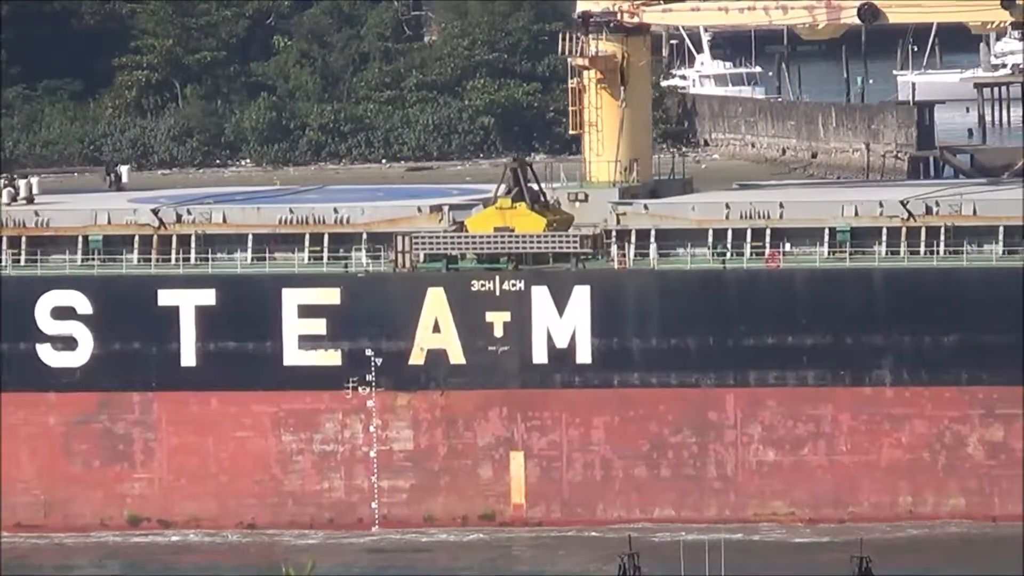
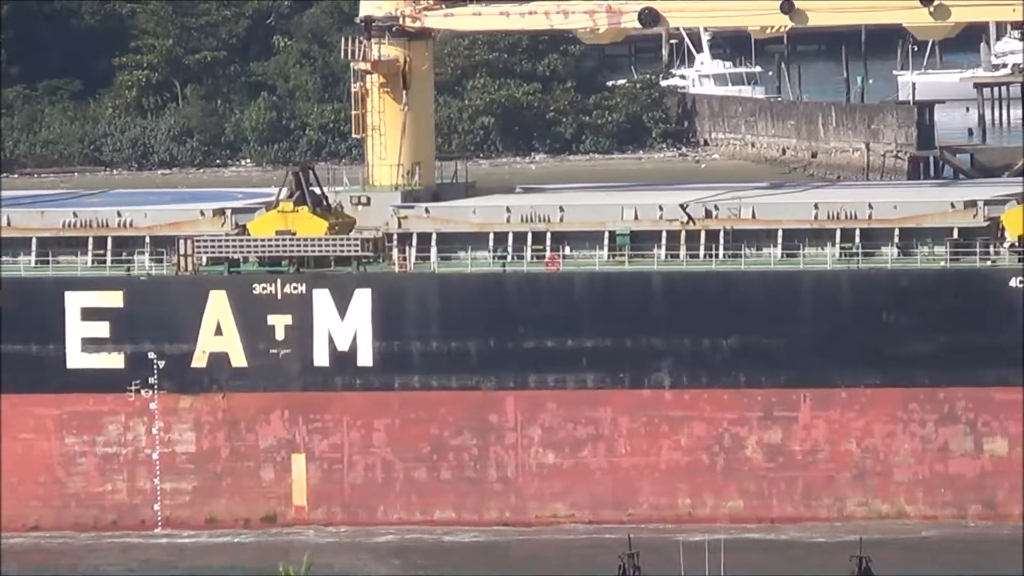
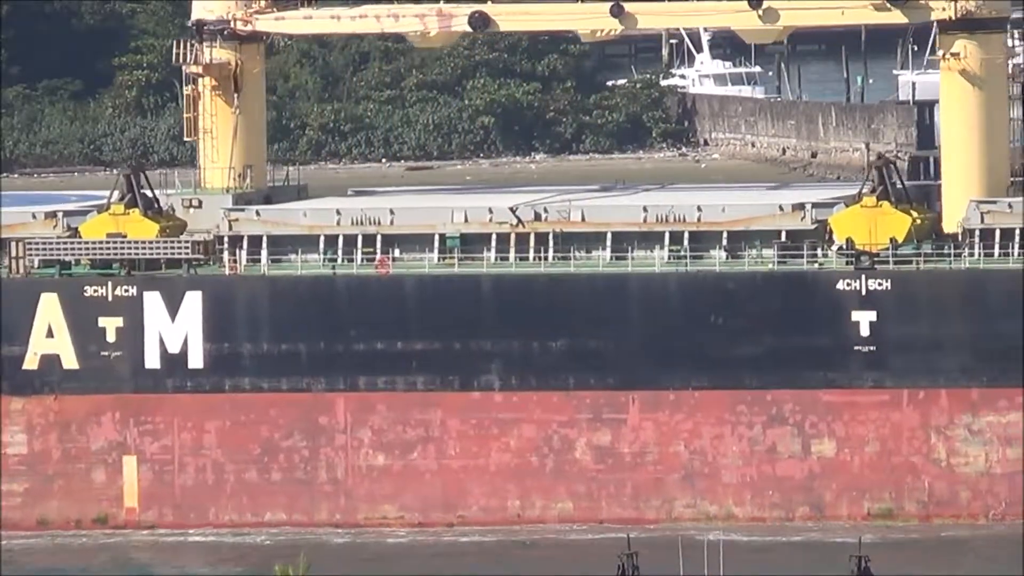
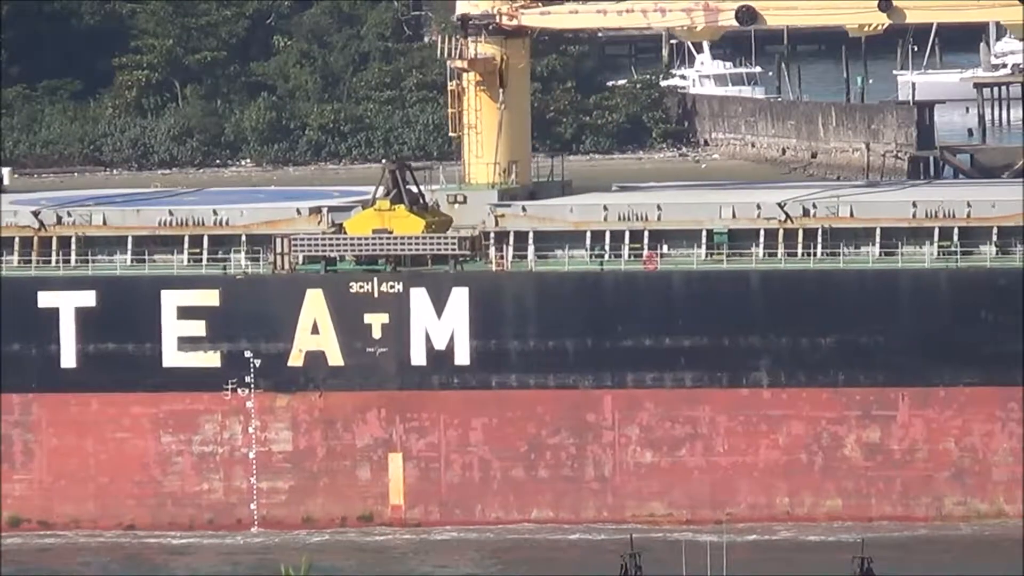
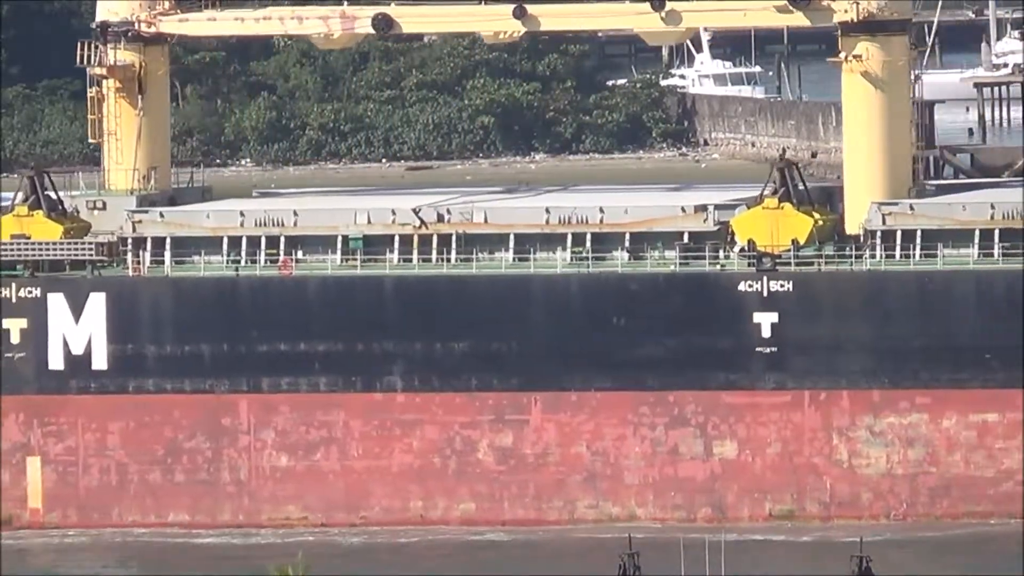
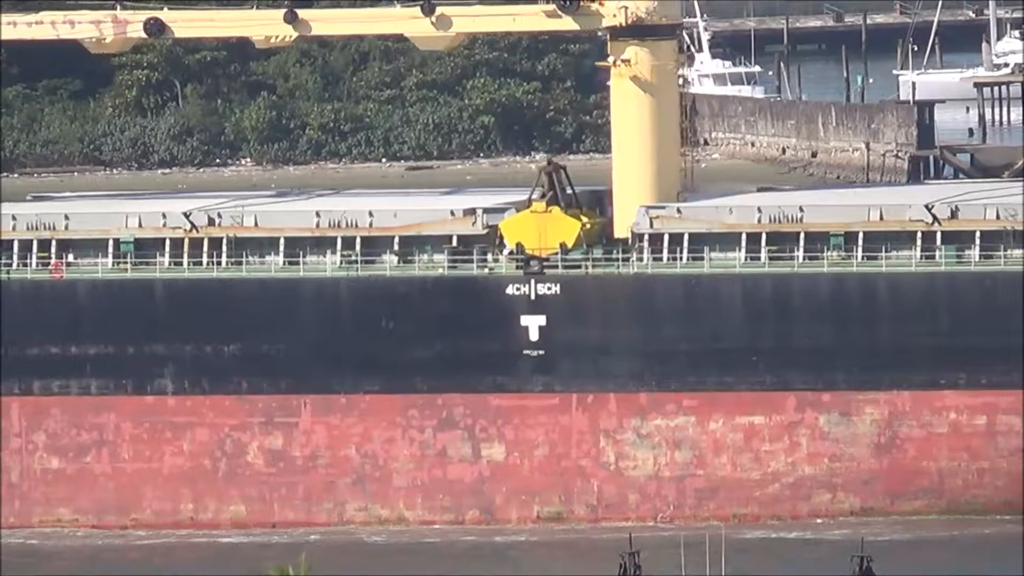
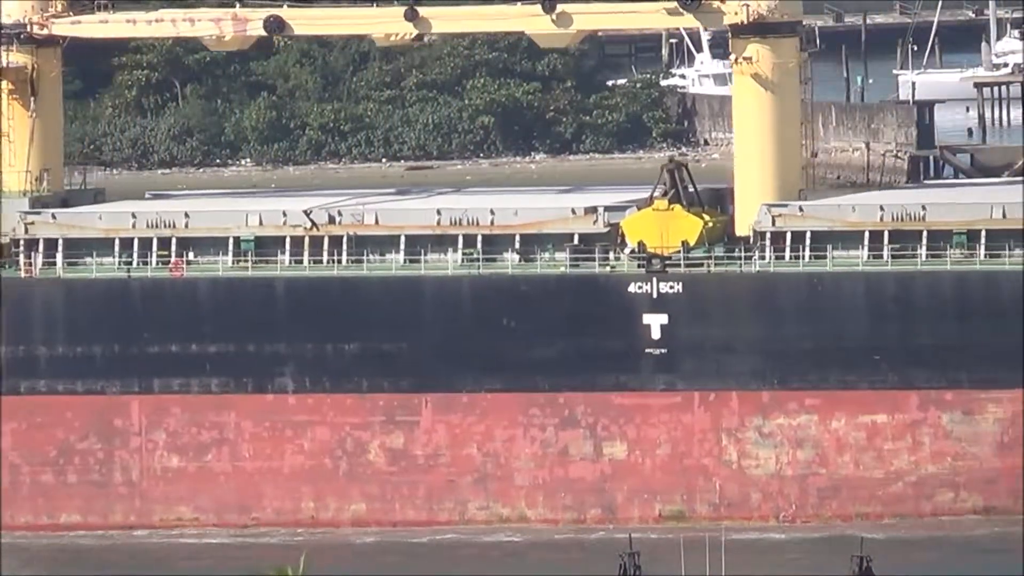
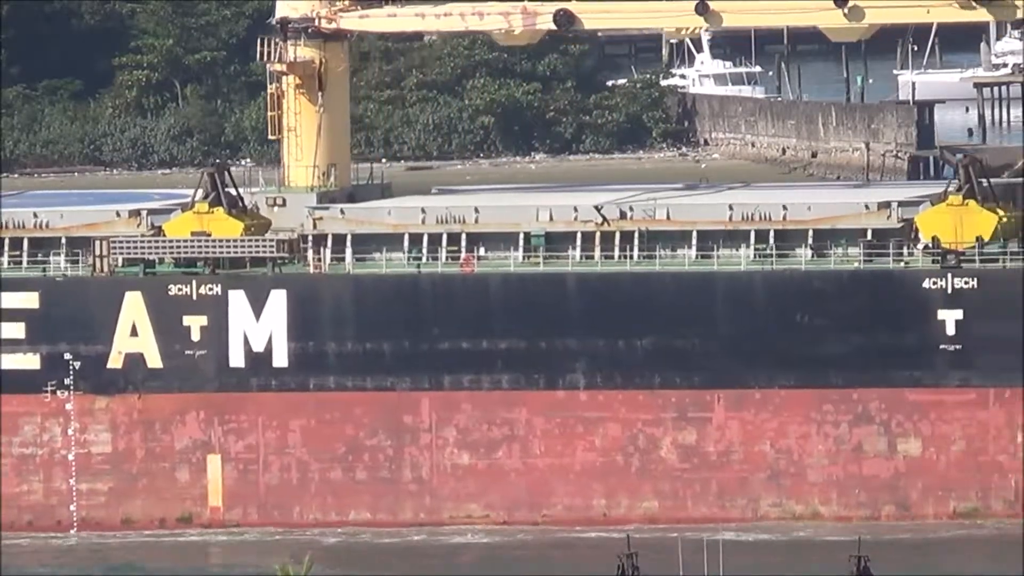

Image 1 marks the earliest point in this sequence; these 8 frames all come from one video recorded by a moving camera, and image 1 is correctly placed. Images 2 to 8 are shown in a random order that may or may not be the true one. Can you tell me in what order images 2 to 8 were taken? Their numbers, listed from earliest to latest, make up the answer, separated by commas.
4, 2, 8, 3, 5, 7, 6
